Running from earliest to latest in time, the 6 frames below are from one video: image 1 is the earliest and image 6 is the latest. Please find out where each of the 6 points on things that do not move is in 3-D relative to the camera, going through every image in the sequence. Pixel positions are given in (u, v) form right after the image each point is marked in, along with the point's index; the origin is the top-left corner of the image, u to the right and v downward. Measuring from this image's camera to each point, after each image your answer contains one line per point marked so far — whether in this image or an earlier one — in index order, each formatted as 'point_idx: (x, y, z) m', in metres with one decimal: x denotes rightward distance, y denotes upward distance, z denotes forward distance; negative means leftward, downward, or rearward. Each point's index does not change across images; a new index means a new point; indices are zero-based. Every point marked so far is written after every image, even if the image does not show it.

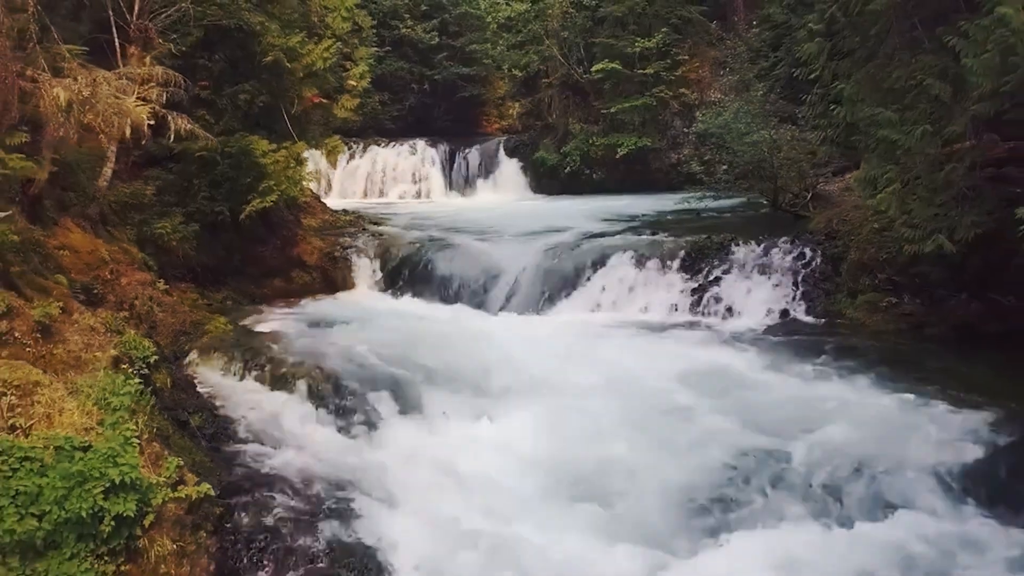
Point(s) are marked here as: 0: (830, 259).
0: (+4.2, +0.4, +9.1) m
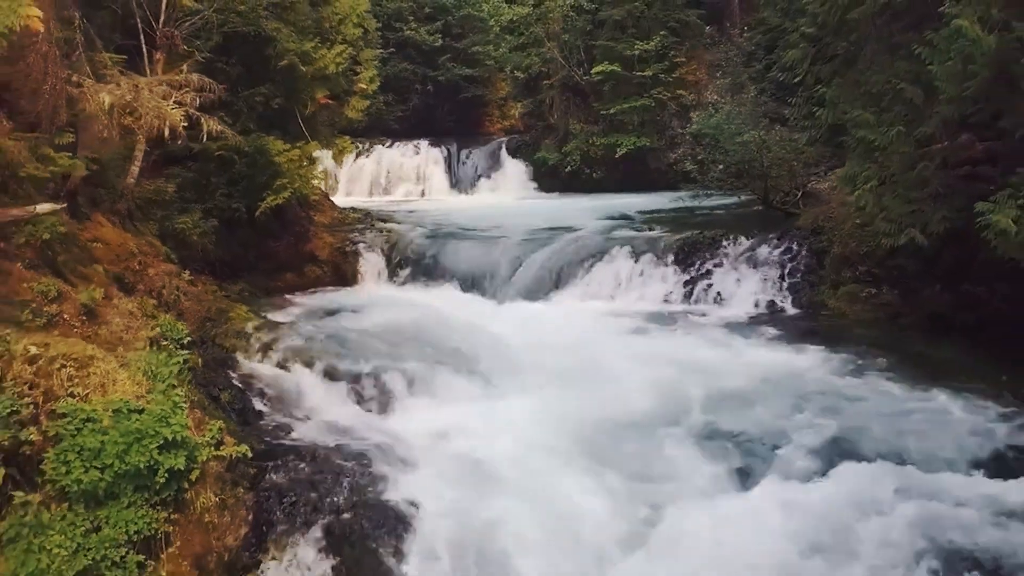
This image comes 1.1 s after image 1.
0: (+4.2, +0.5, +9.6) m
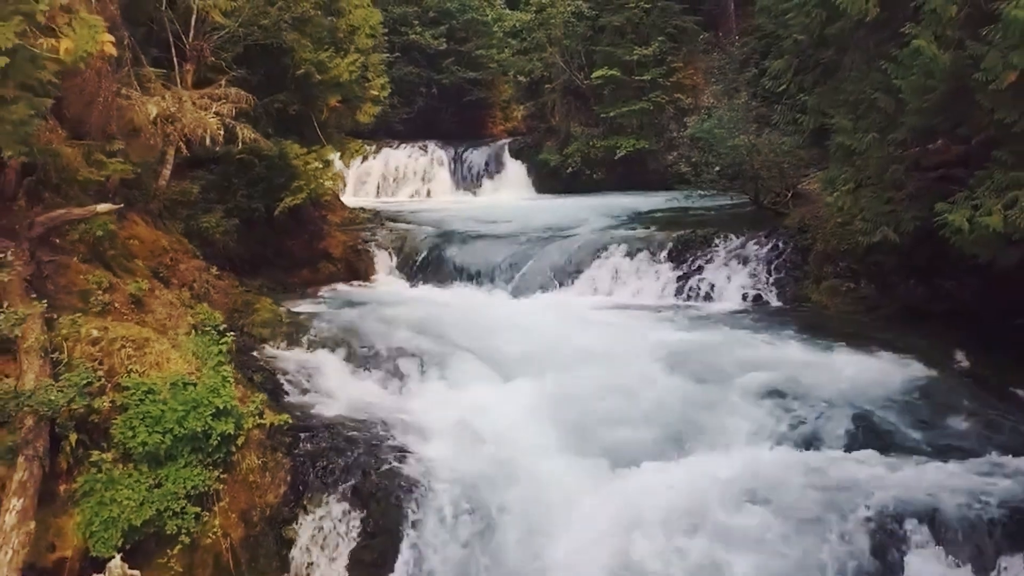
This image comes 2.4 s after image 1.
0: (+4.2, +0.6, +10.3) m
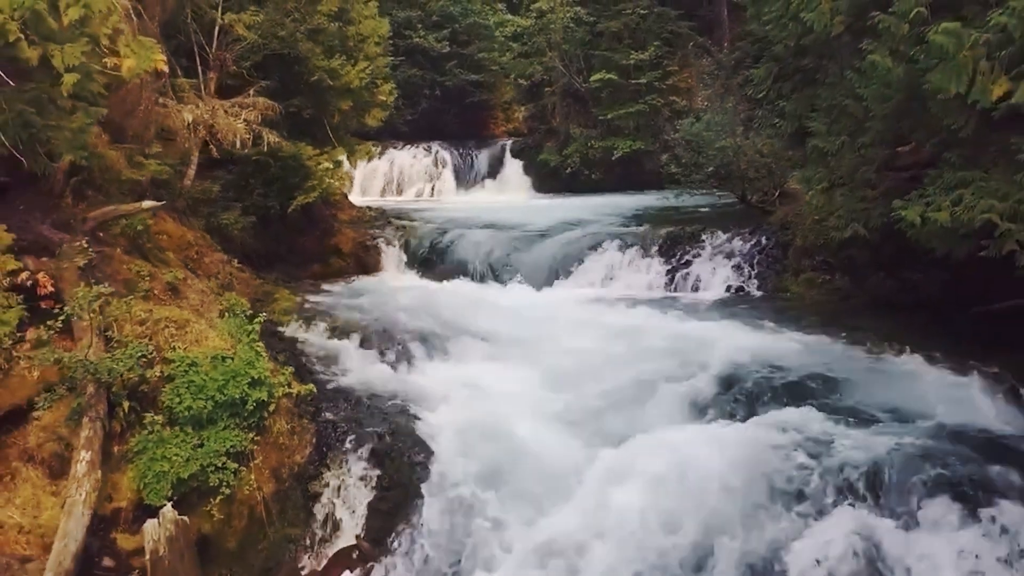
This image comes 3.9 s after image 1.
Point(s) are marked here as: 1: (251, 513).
0: (+4.2, +0.7, +10.9) m
1: (-2.0, -1.8, +5.4) m
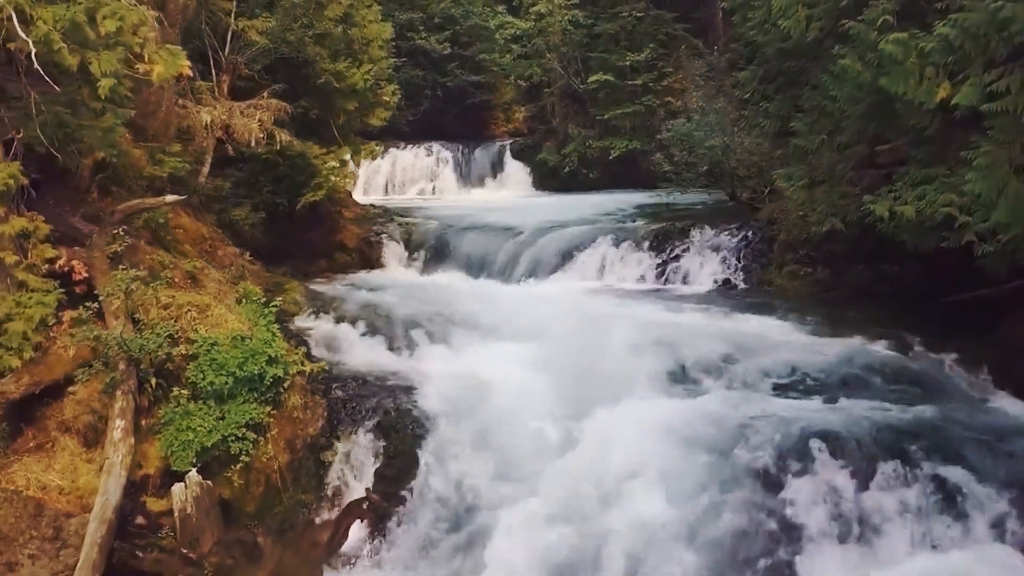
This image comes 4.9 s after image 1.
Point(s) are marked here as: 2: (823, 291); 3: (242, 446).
0: (+4.2, +0.8, +11.5) m
1: (-2.1, -1.6, +5.9) m
2: (+4.7, -0.1, +10.5) m
3: (-2.3, -1.3, +5.8) m
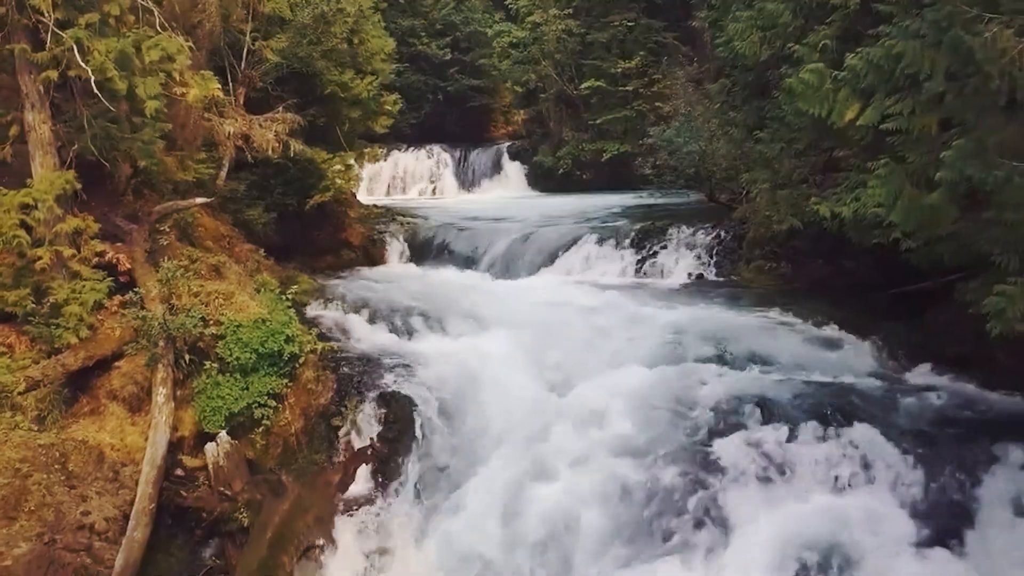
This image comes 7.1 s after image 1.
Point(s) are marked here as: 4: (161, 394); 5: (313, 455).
0: (+4.1, +0.9, +12.4) m
1: (-2.3, -1.5, +6.9) m
2: (+4.6, 0.0, +11.4) m
3: (-2.4, -1.2, +6.8) m
4: (-3.3, -1.0, +6.5) m
5: (-2.0, -1.7, +7.1) m
